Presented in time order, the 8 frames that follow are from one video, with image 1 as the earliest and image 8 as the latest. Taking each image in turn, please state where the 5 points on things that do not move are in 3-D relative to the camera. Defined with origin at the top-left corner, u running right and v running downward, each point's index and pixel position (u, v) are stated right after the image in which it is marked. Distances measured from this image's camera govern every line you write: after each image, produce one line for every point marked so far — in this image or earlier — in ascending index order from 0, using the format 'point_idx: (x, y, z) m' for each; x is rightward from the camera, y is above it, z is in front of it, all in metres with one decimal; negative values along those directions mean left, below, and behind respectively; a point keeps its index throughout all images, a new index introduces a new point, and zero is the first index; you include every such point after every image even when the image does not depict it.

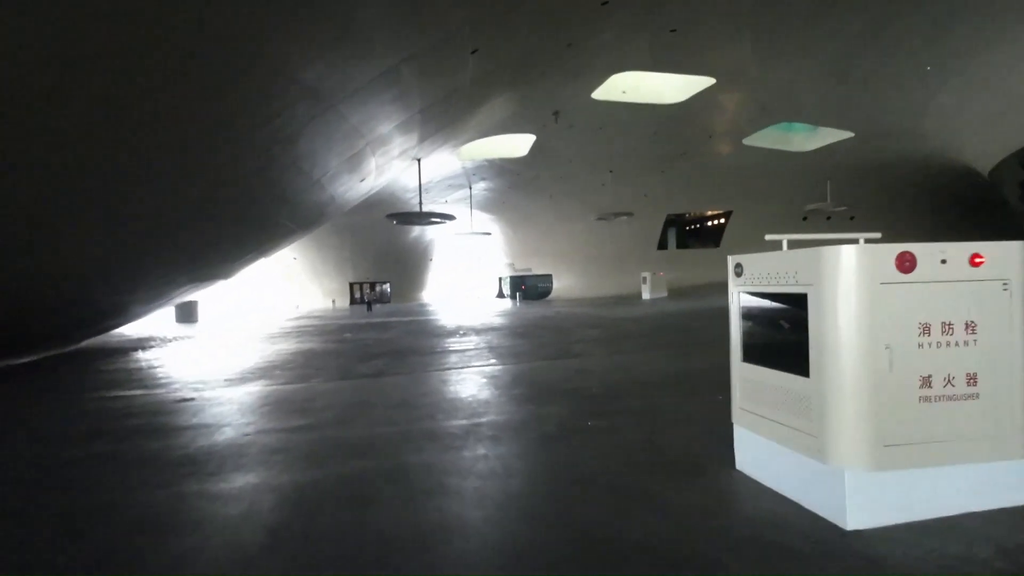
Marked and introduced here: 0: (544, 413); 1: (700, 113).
0: (+0.3, -1.1, +4.9) m
1: (+6.0, +5.7, +17.7) m
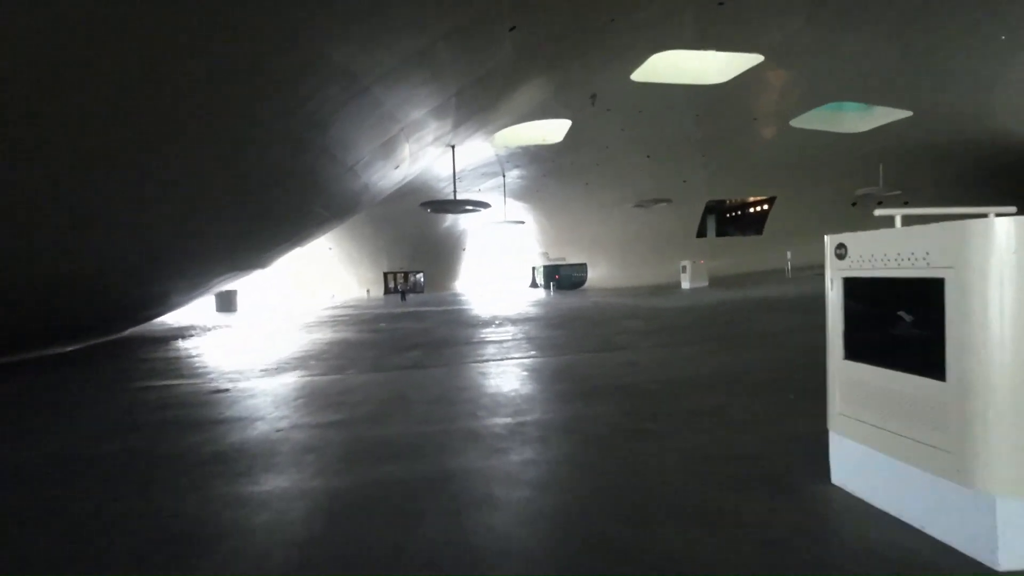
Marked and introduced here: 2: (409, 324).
0: (+0.6, -1.0, +4.6) m
1: (+7.1, +6.0, +16.9) m
2: (-2.4, -0.8, +12.4) m
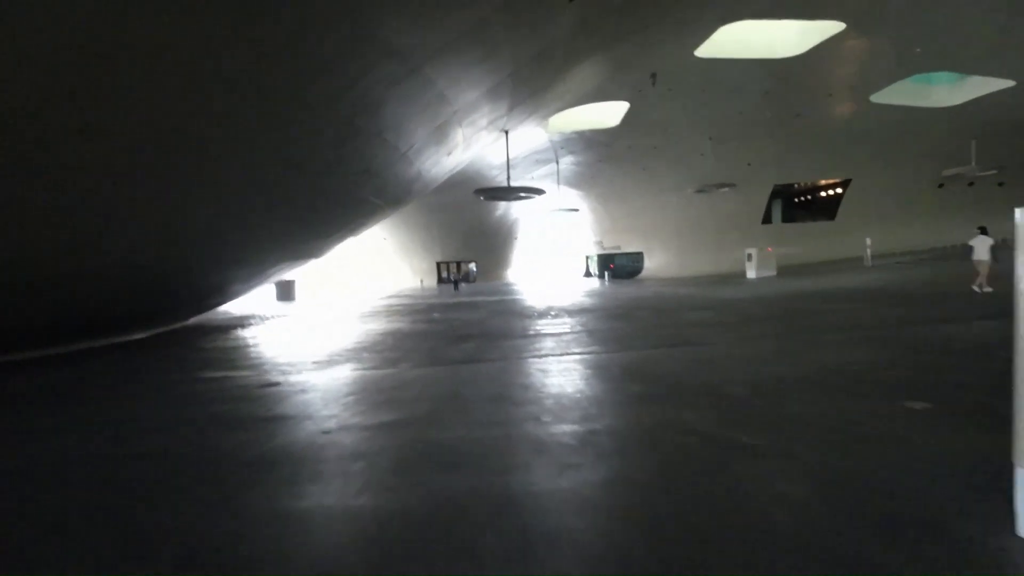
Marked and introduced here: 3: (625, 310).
0: (+1.1, -0.9, +4.1) m
1: (+8.8, +6.3, +15.7) m
2: (-1.1, -0.6, +12.2) m
3: (+2.3, -0.5, +11.1) m
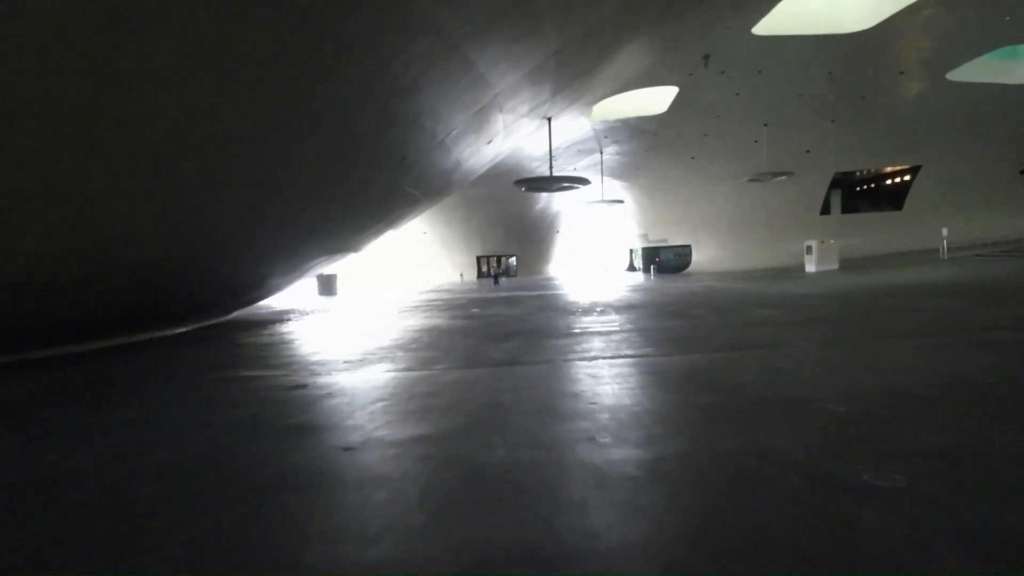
0: (+1.4, -0.9, +3.5) m
1: (+9.9, +6.4, +14.4) m
2: (-0.2, -0.5, +11.8) m
3: (+3.1, -0.4, +10.4) m
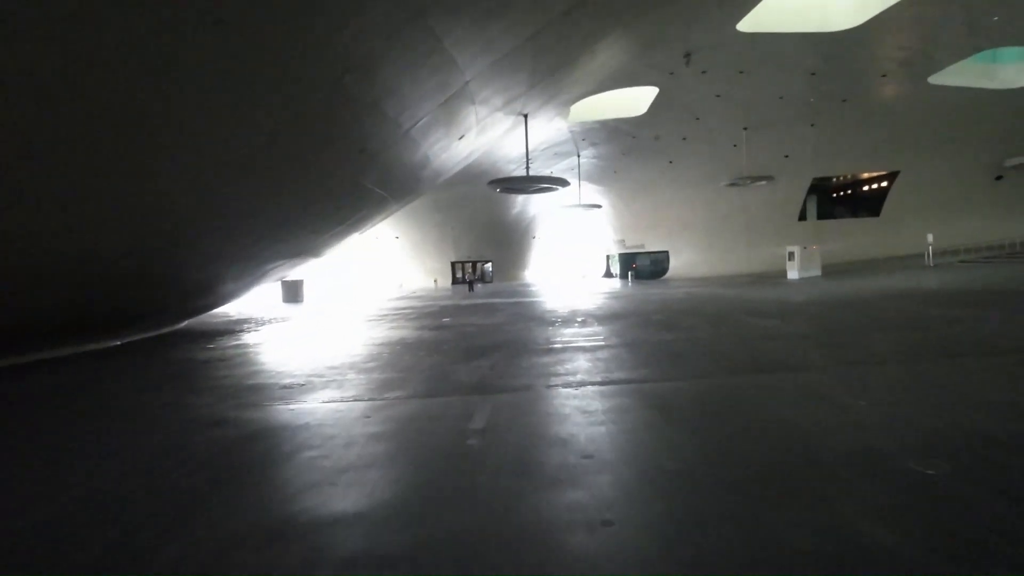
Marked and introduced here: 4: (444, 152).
0: (+1.3, -1.0, +2.8) m
1: (+9.3, +6.3, +14.1) m
2: (-0.7, -0.6, +10.9) m
3: (+2.6, -0.5, +9.7) m
4: (-1.4, +2.8, +11.2) m
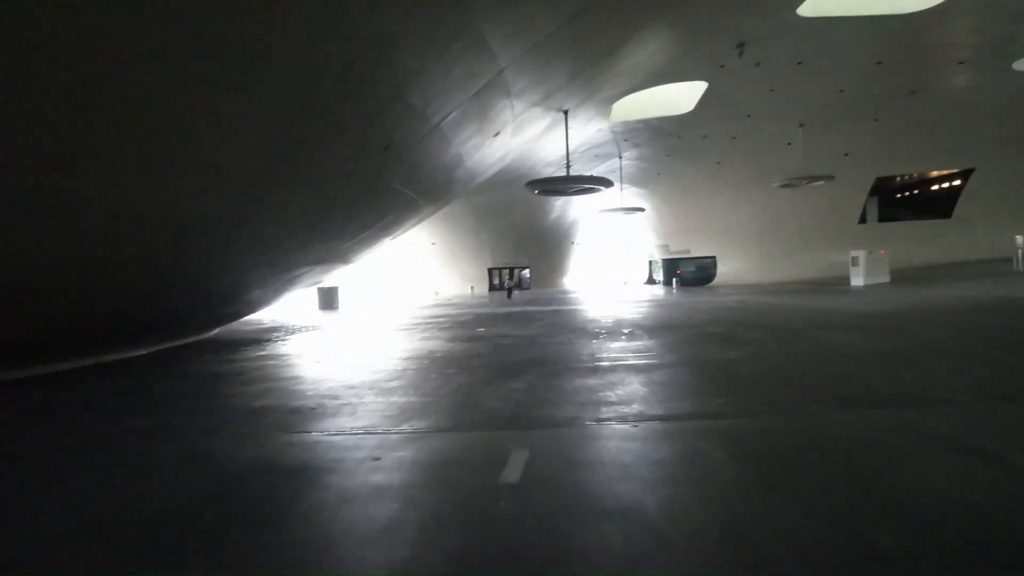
0: (+1.4, -1.0, +1.9) m
1: (+10.2, +6.1, +12.8) m
2: (0.0, -0.8, +10.2) m
3: (+3.3, -0.7, +8.8) m
4: (-0.6, +2.6, +10.6) m
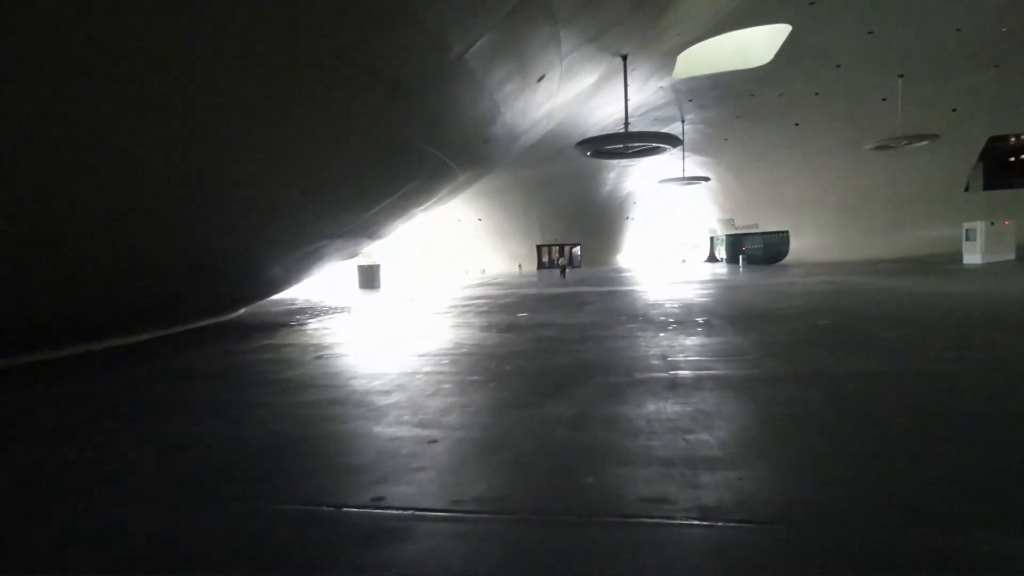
0: (+1.4, -1.0, +0.4) m
1: (+11.2, +6.5, +10.1) m
2: (+0.8, -0.4, +8.8) m
3: (+3.9, -0.4, +7.0) m
4: (+0.2, +3.0, +9.1) m
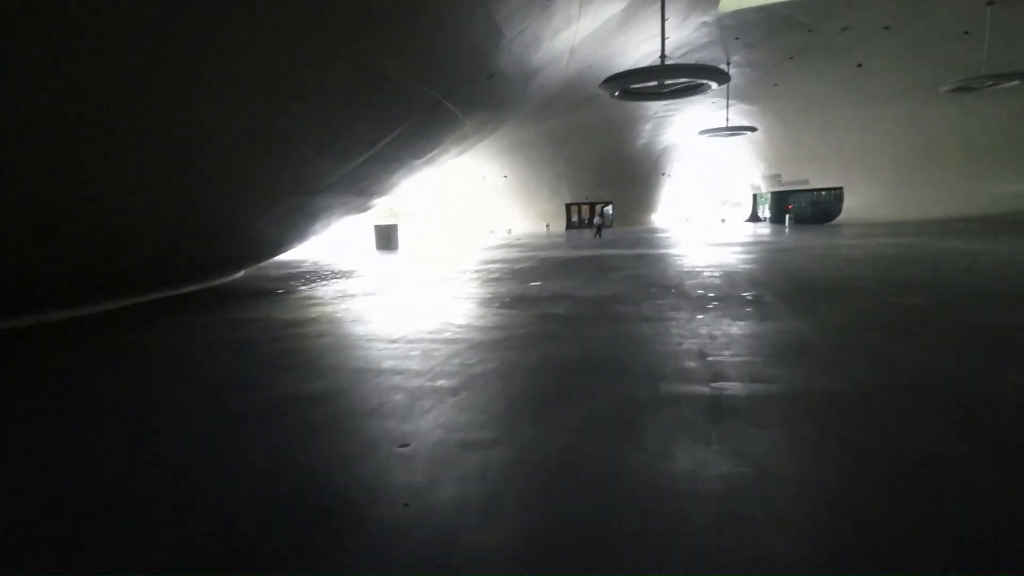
0: (+1.1, -1.2, -0.7) m
1: (+11.4, +6.9, +7.8) m
2: (+0.9, +0.1, +7.6) m
3: (+3.9, -0.1, +5.7) m
4: (+0.4, +3.5, +7.7) m
